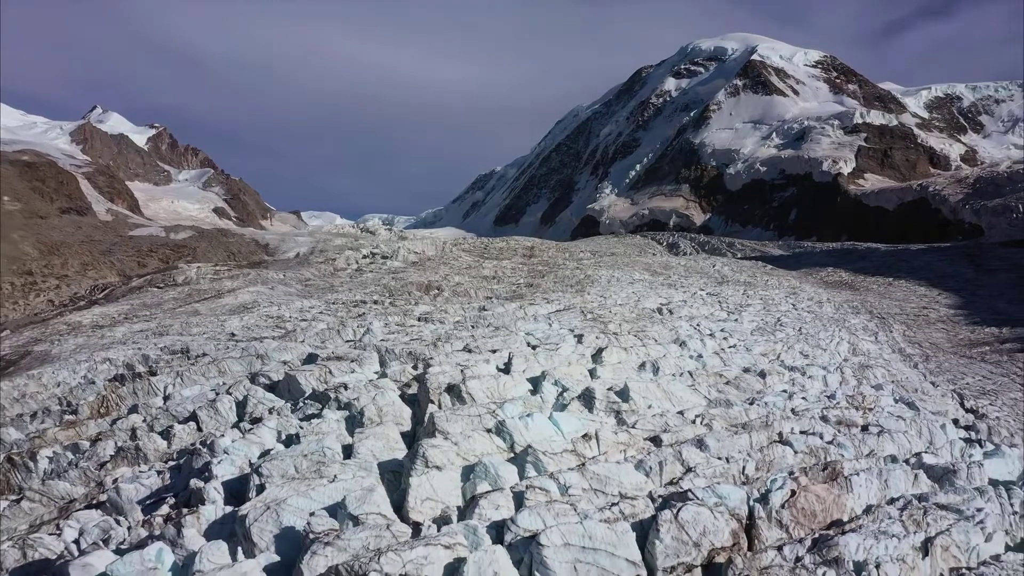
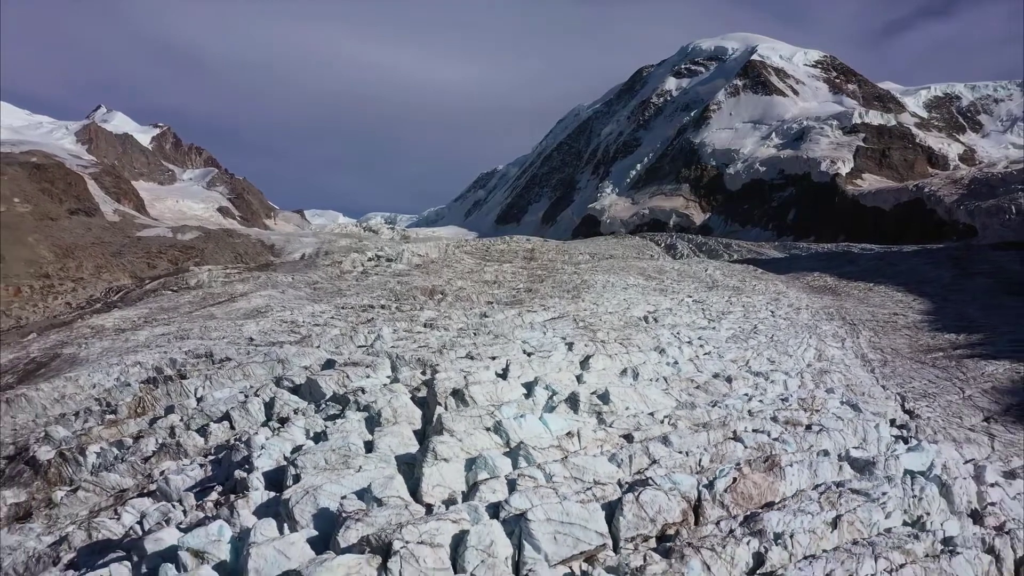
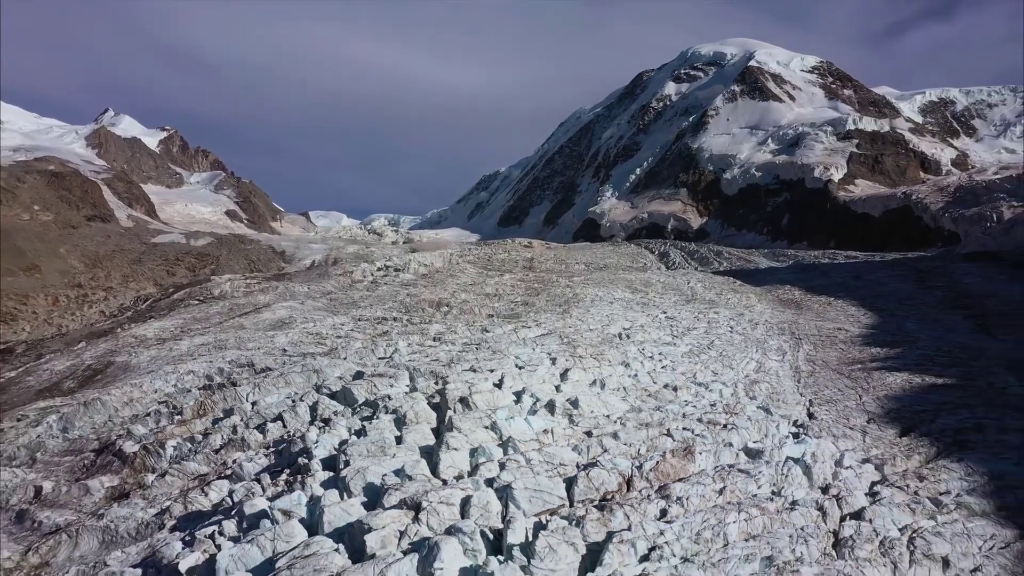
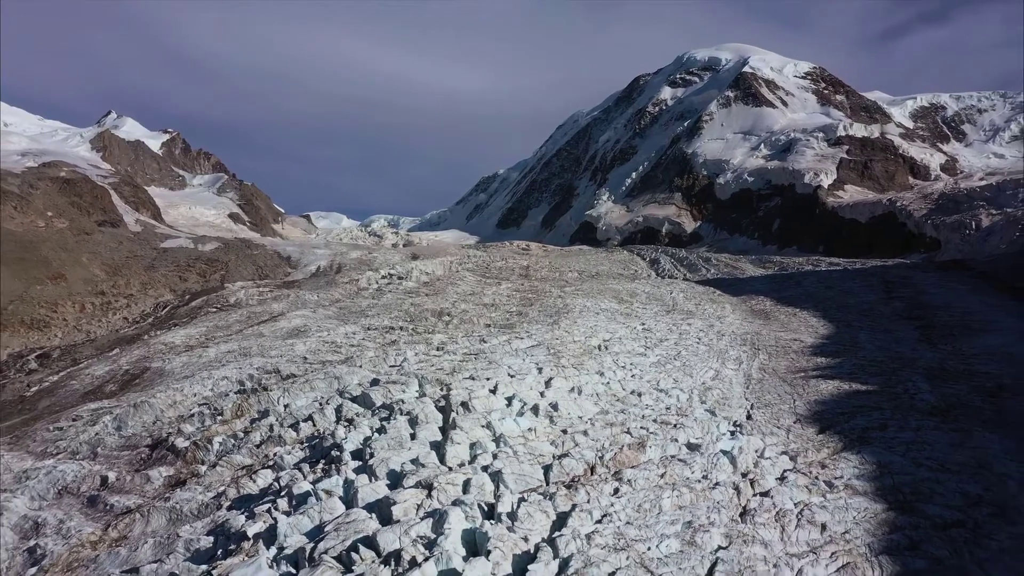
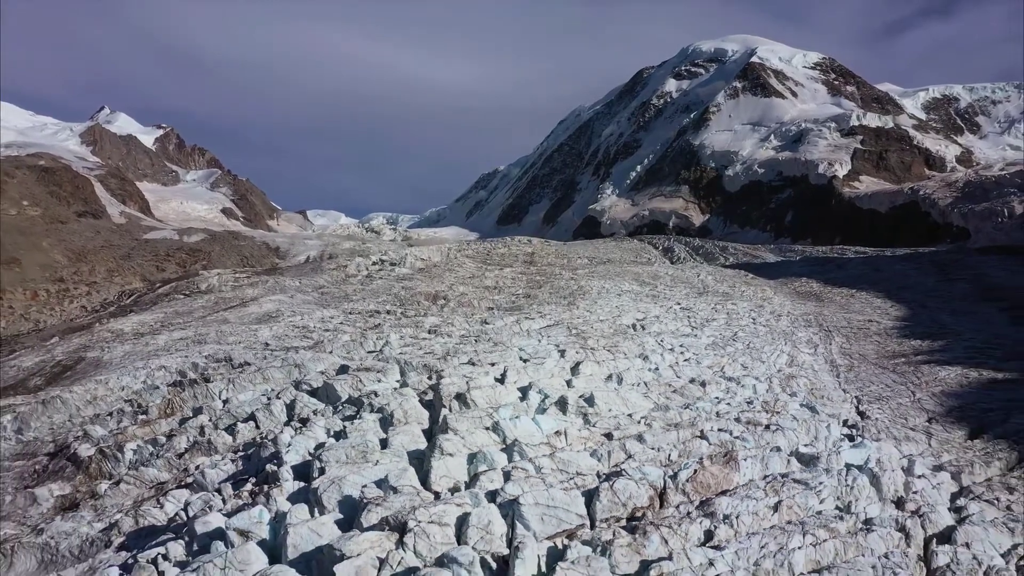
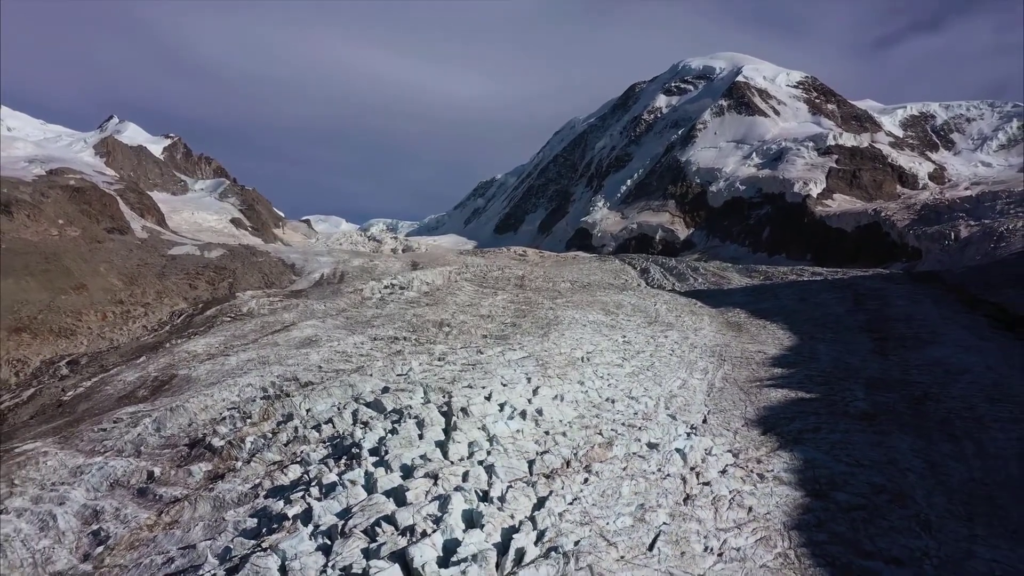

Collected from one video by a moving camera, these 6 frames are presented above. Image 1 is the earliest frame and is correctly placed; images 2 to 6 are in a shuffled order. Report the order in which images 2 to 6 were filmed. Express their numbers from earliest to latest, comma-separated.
2, 5, 3, 4, 6
